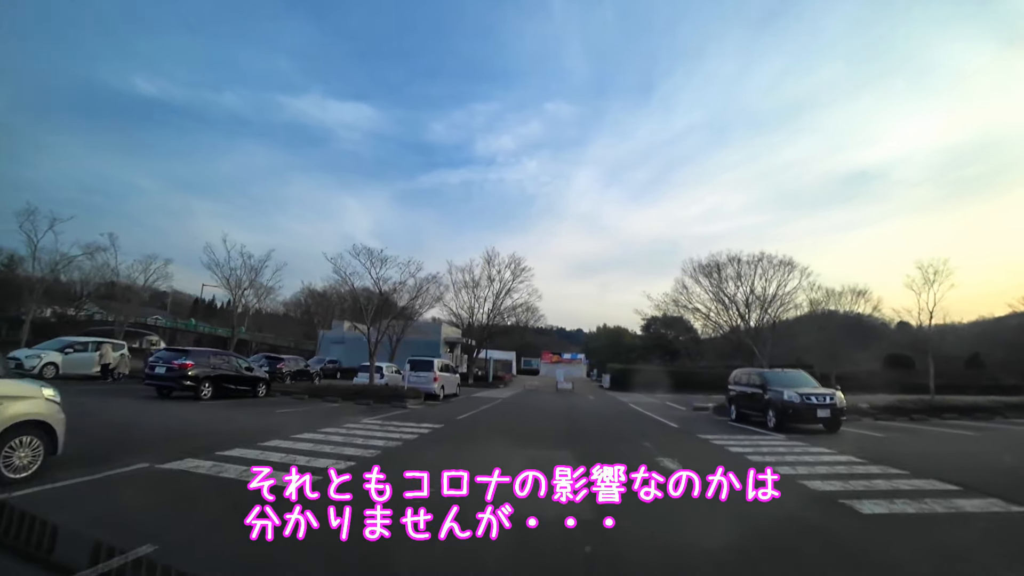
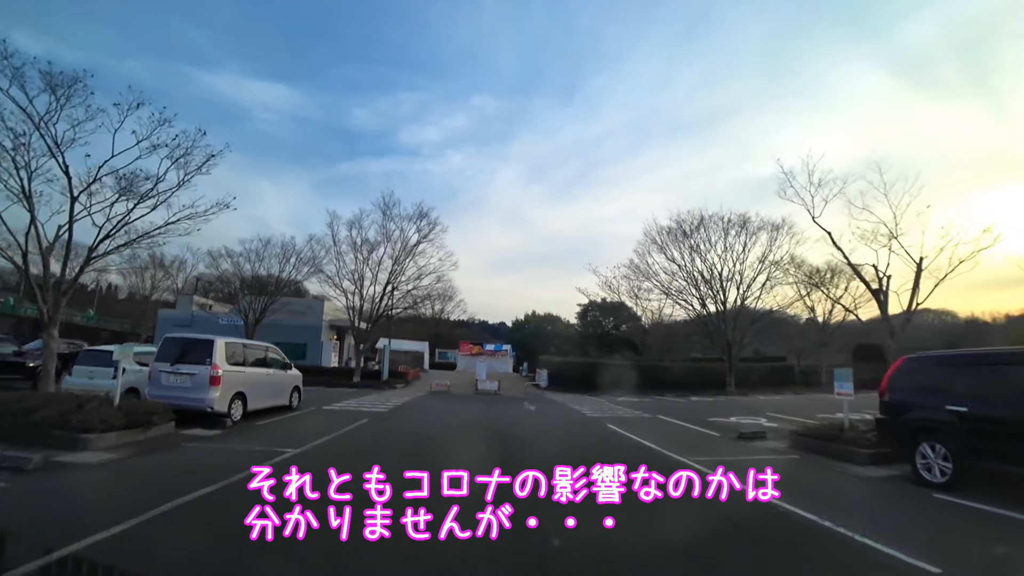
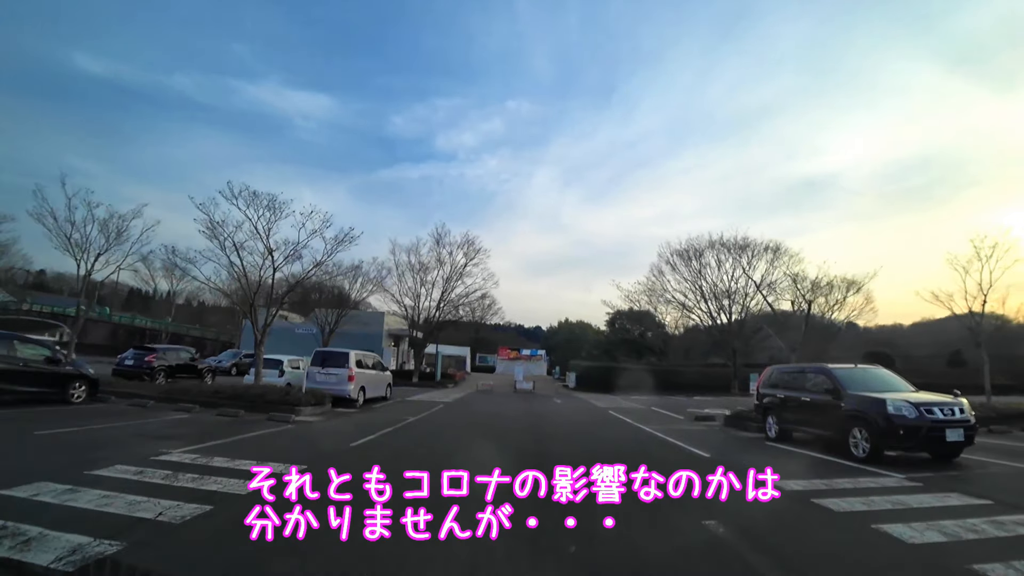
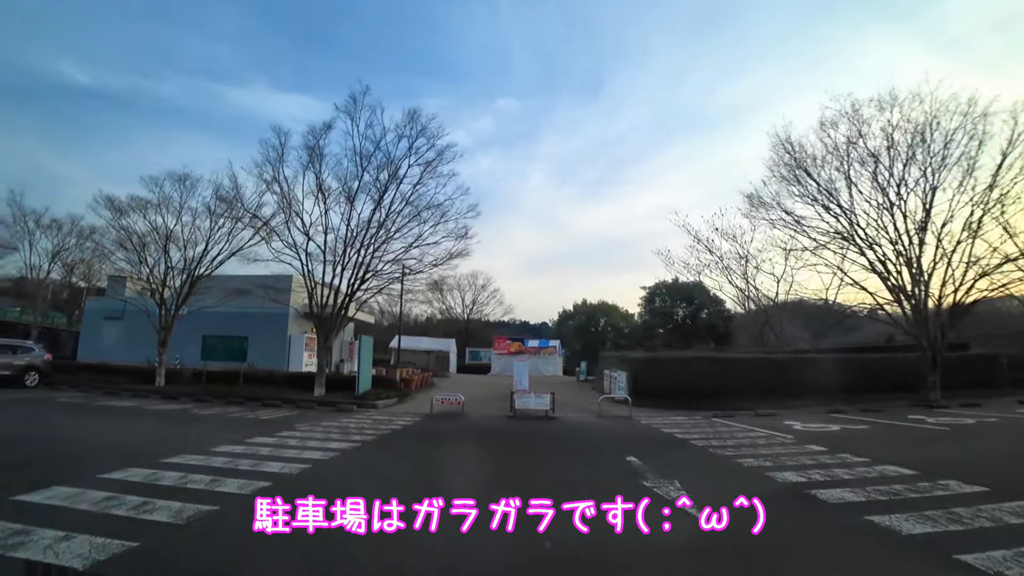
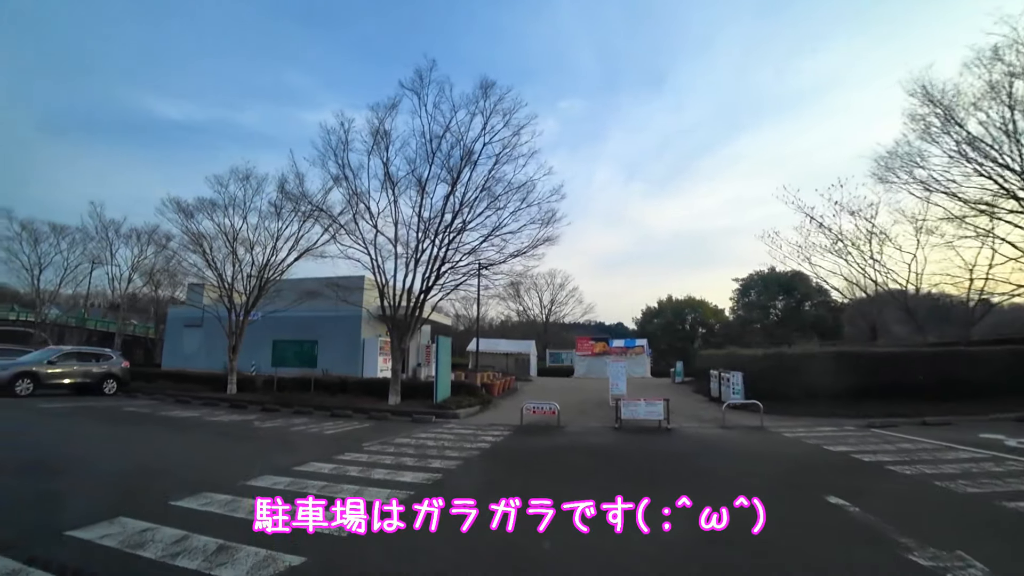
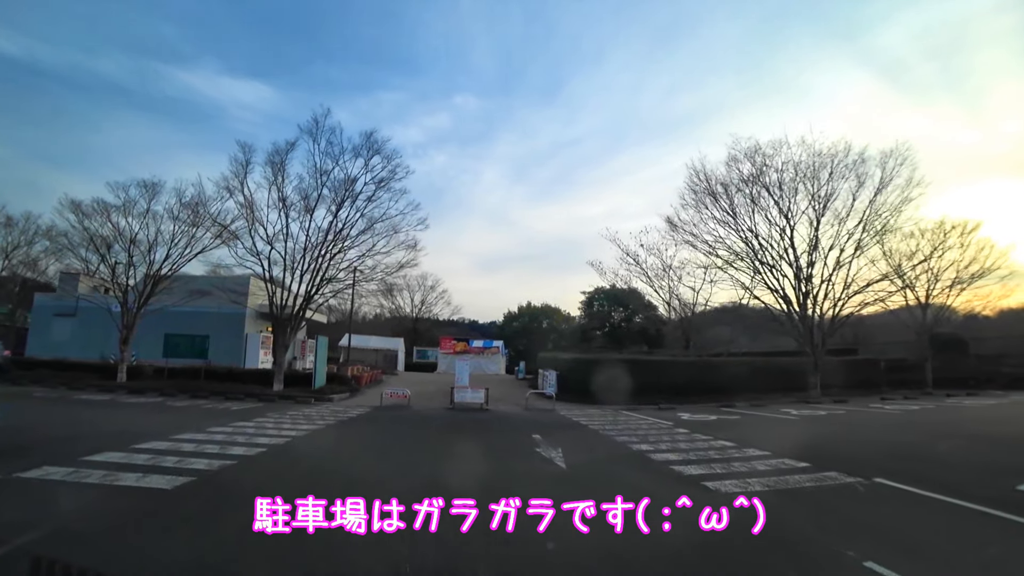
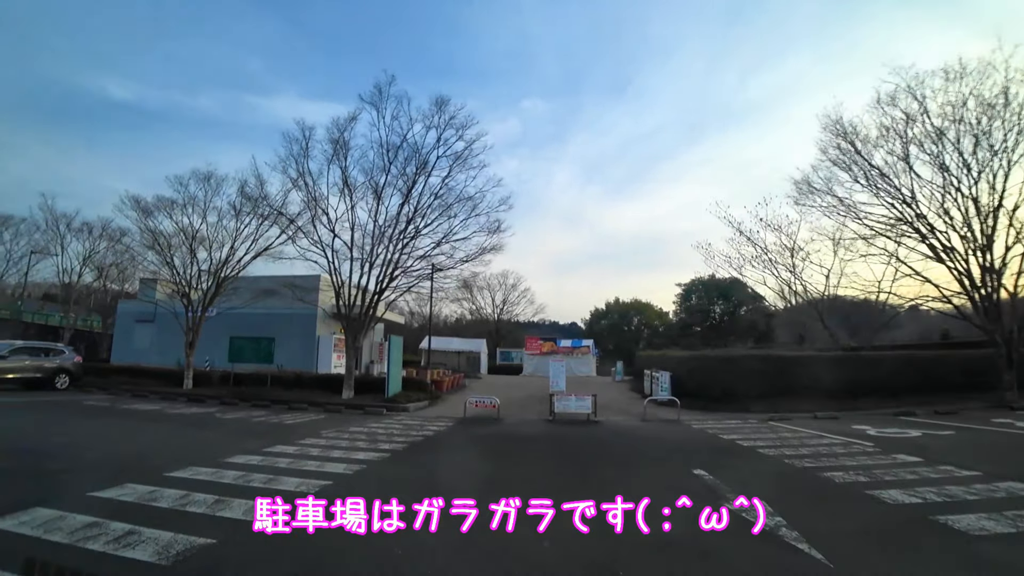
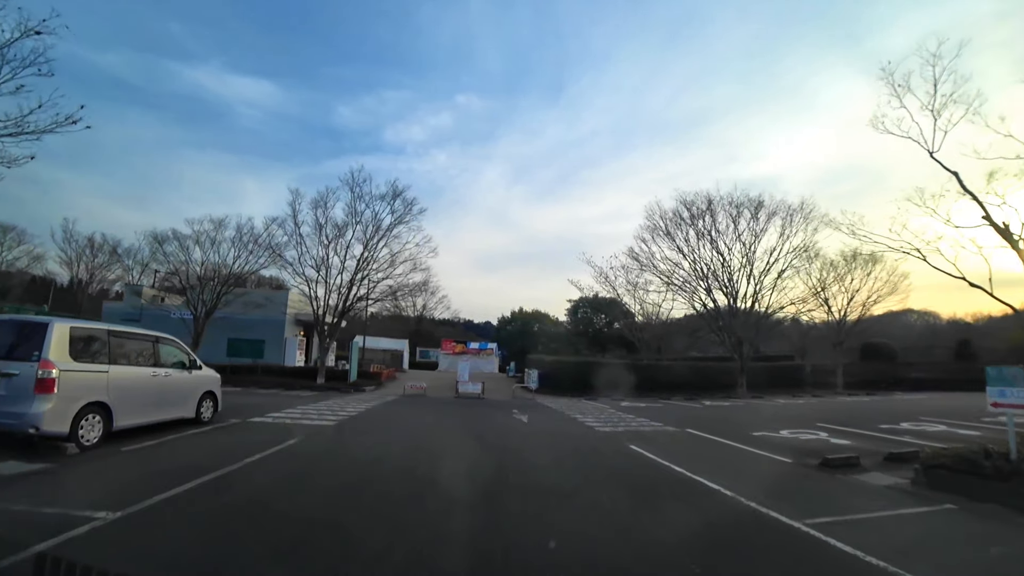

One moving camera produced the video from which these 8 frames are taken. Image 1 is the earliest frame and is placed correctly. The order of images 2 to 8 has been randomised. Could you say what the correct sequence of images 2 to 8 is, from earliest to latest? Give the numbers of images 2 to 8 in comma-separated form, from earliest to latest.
3, 2, 8, 6, 4, 7, 5
